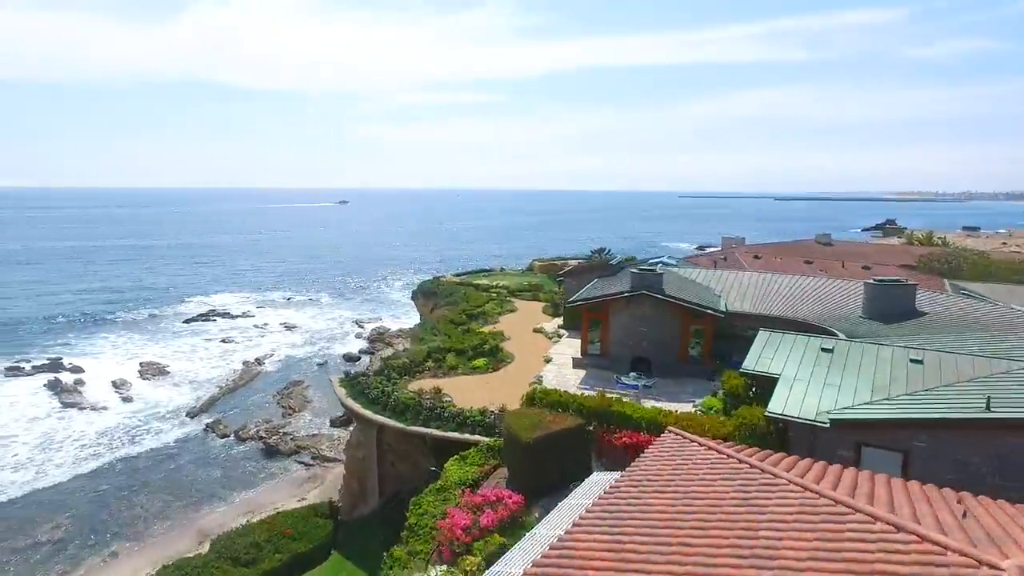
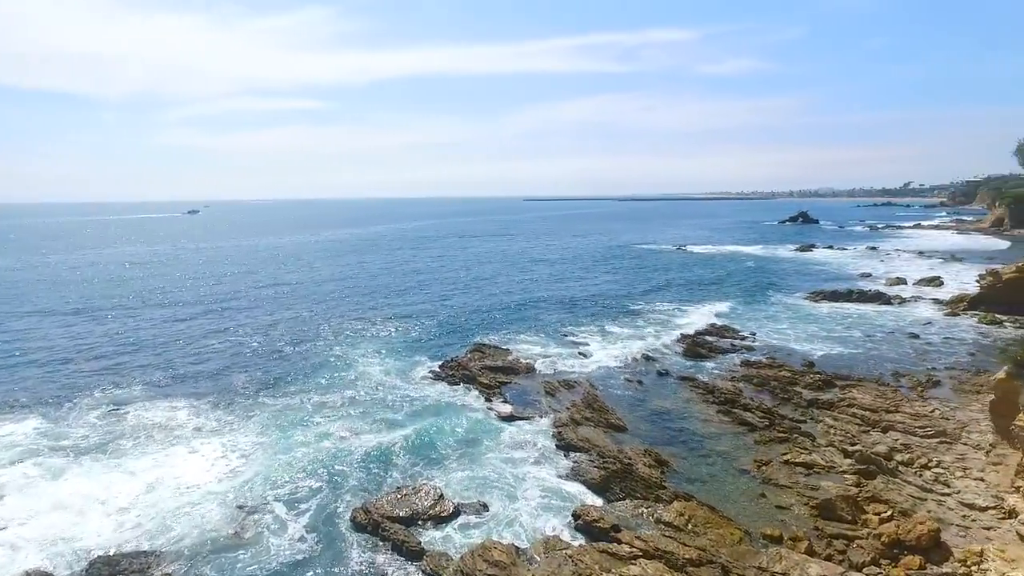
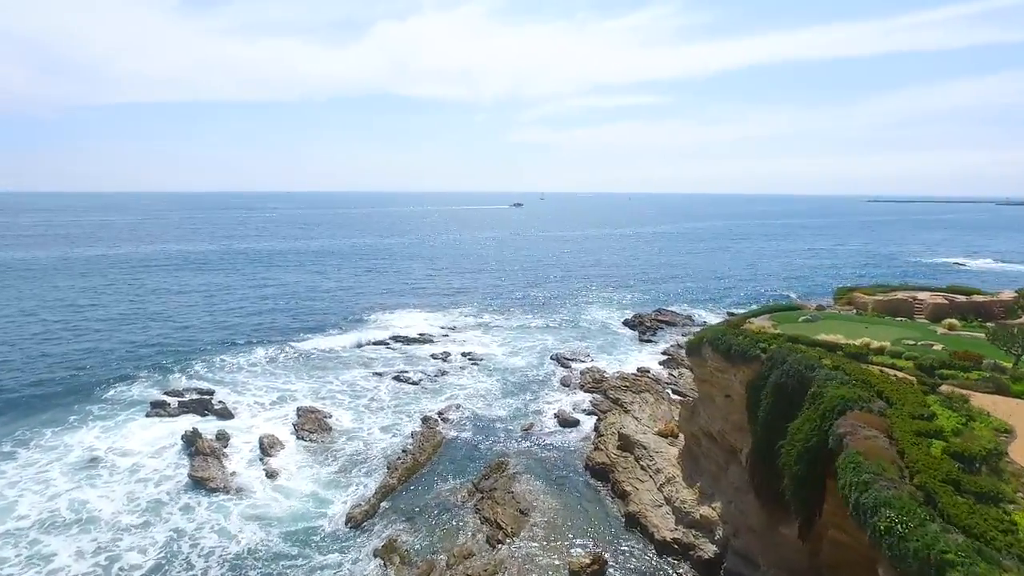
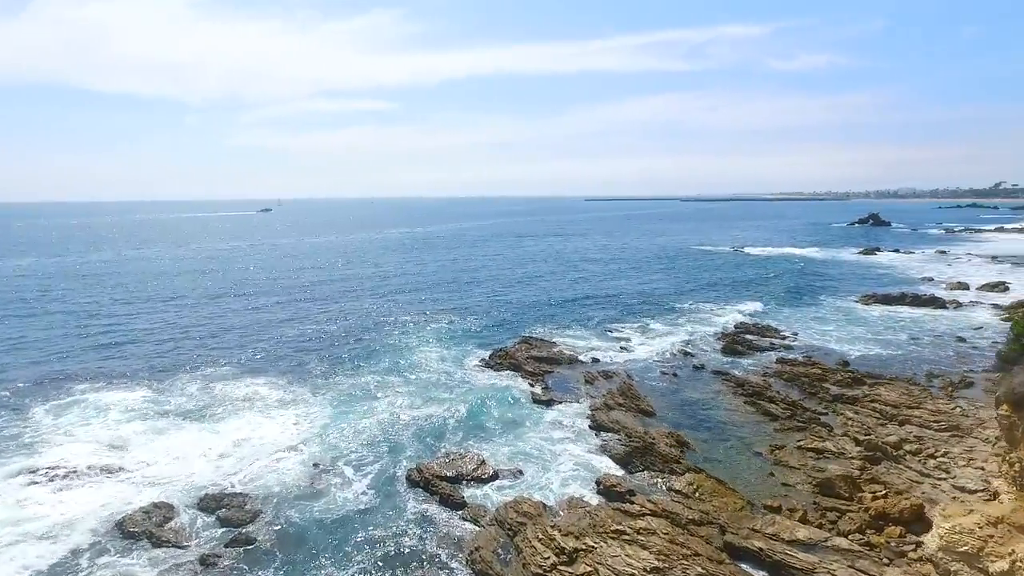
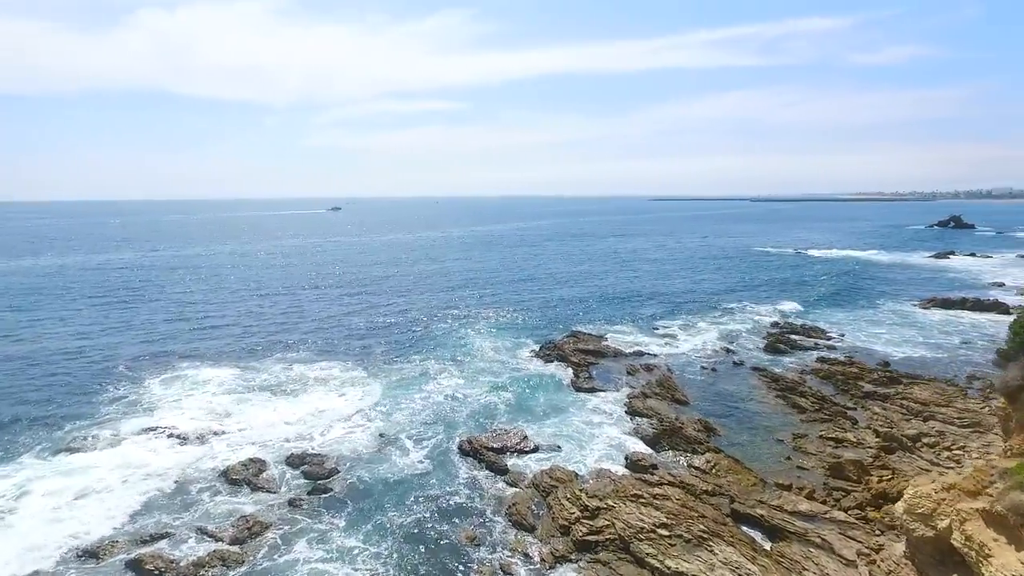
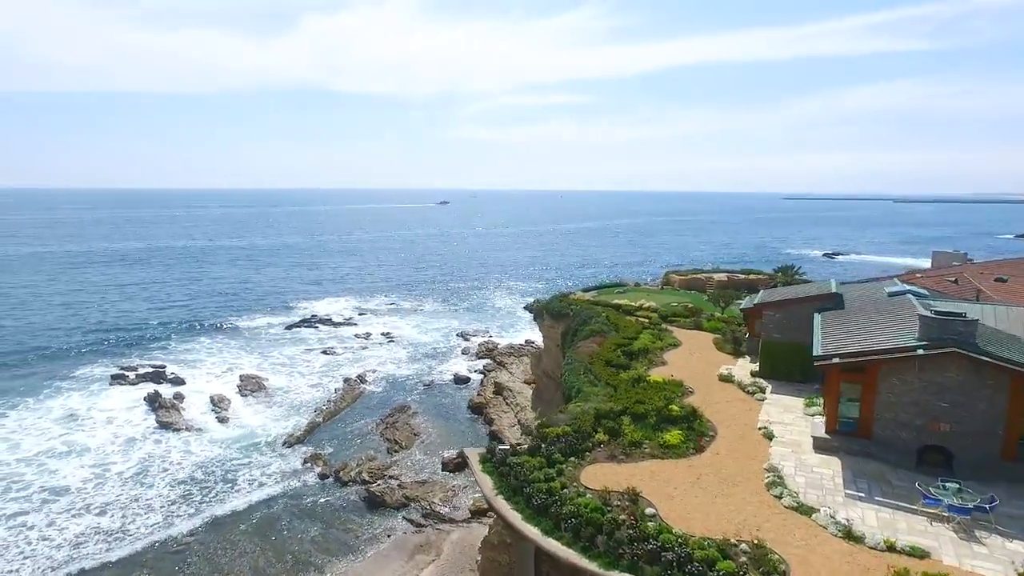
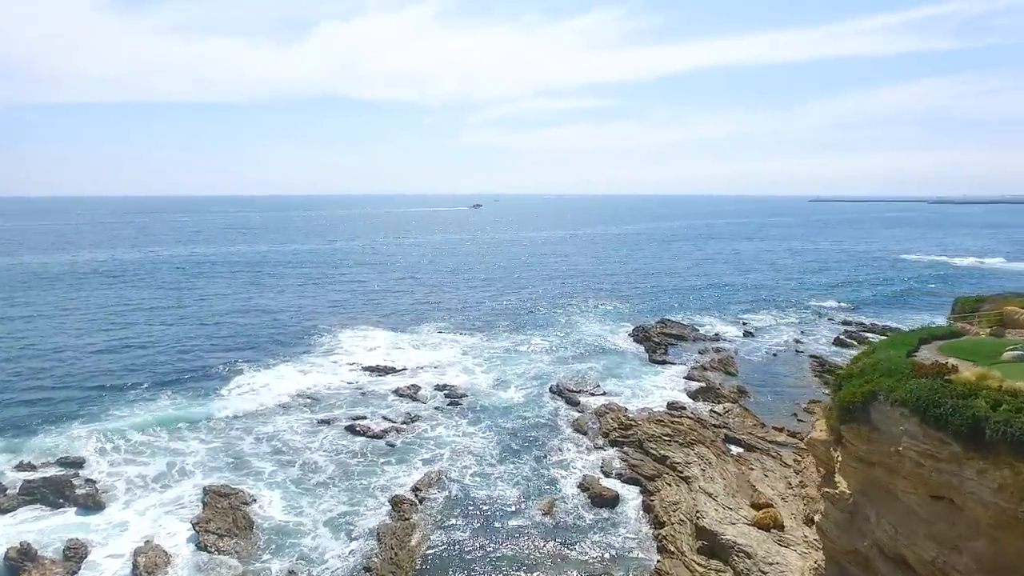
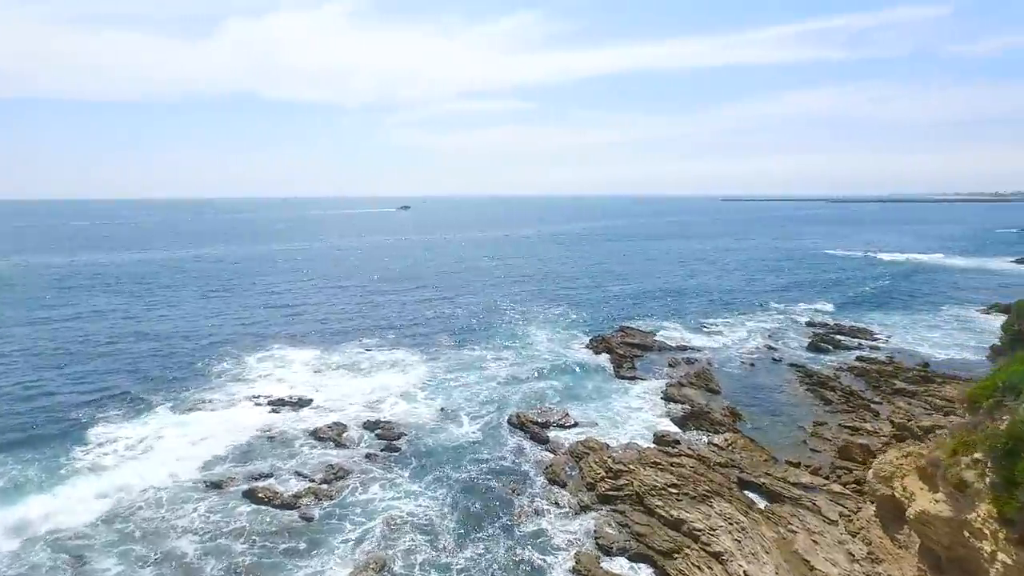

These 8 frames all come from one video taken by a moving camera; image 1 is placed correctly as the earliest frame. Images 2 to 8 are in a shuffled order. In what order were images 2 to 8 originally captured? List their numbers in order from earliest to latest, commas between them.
6, 3, 7, 8, 5, 4, 2
